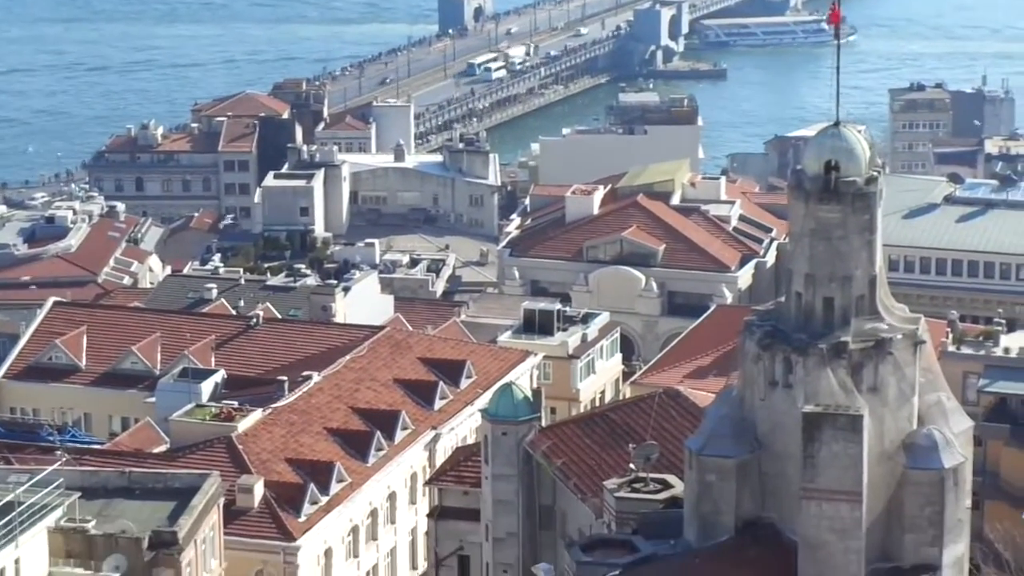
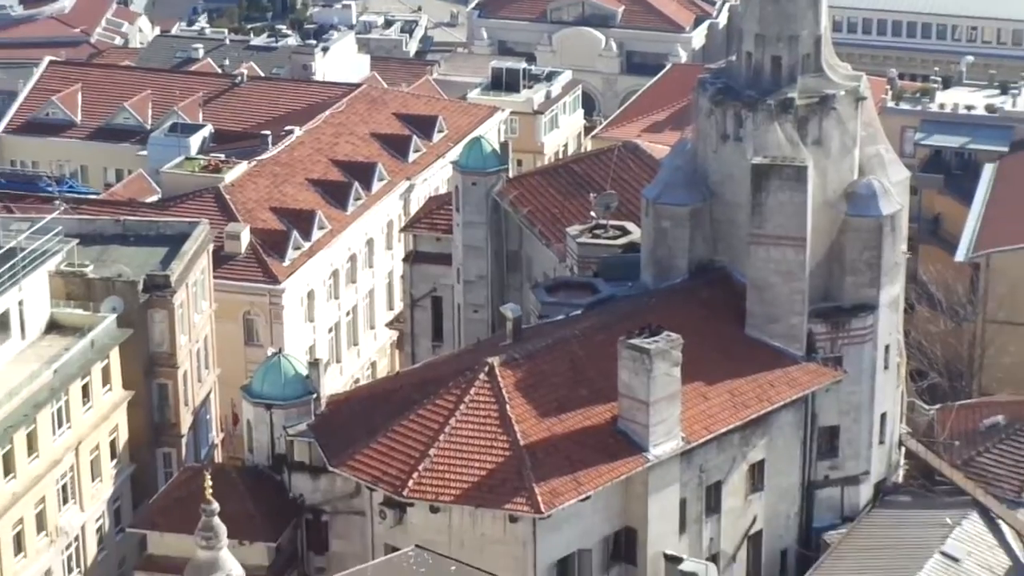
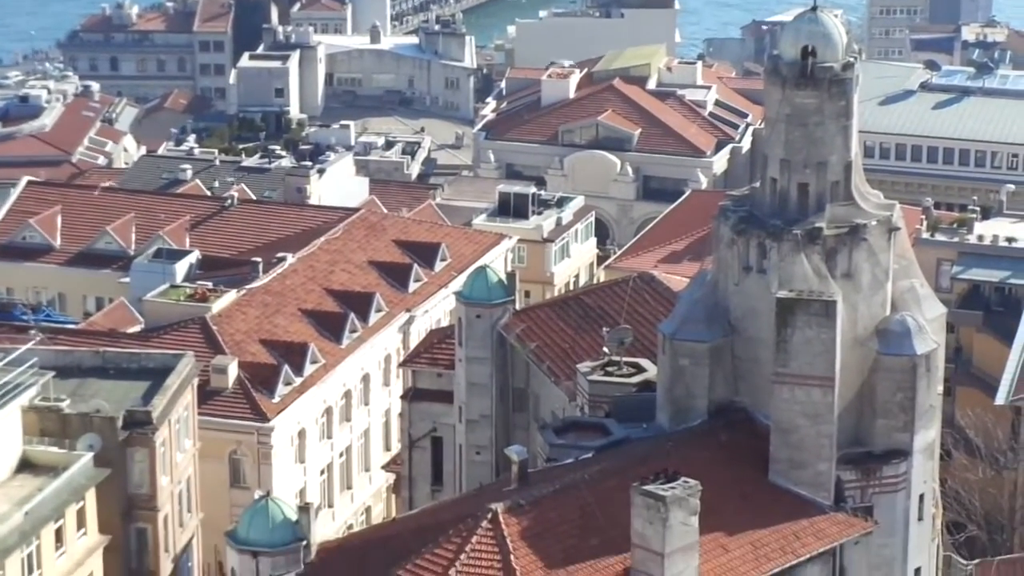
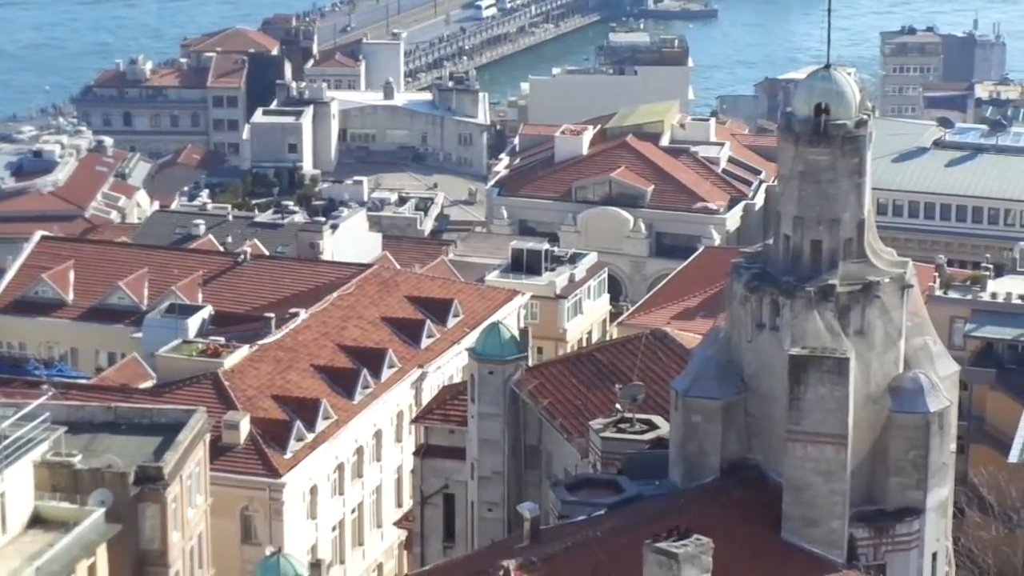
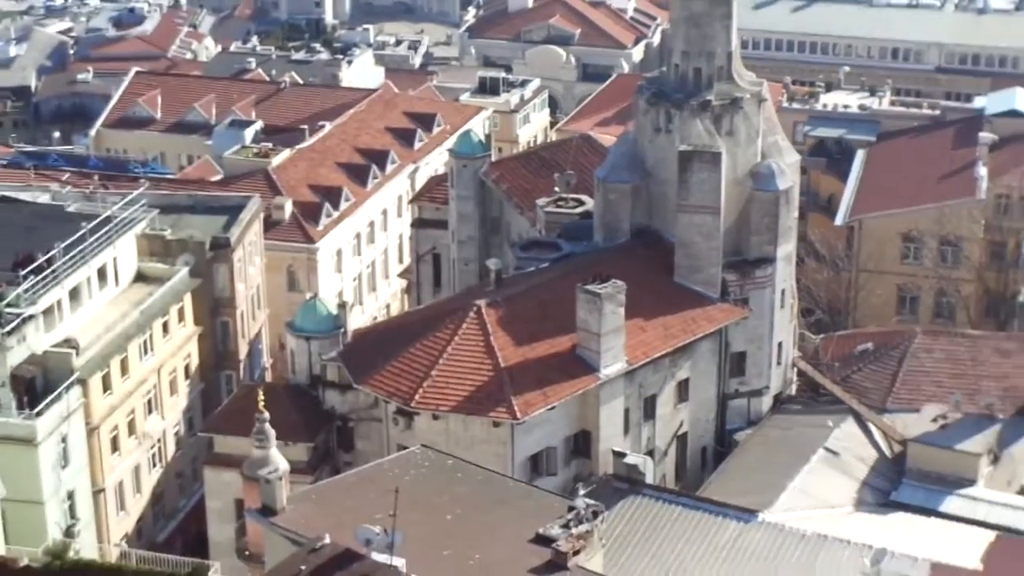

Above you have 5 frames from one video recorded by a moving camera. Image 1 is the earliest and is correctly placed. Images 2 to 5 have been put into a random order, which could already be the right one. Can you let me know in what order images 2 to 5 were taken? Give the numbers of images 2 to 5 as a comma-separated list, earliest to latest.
4, 3, 2, 5
